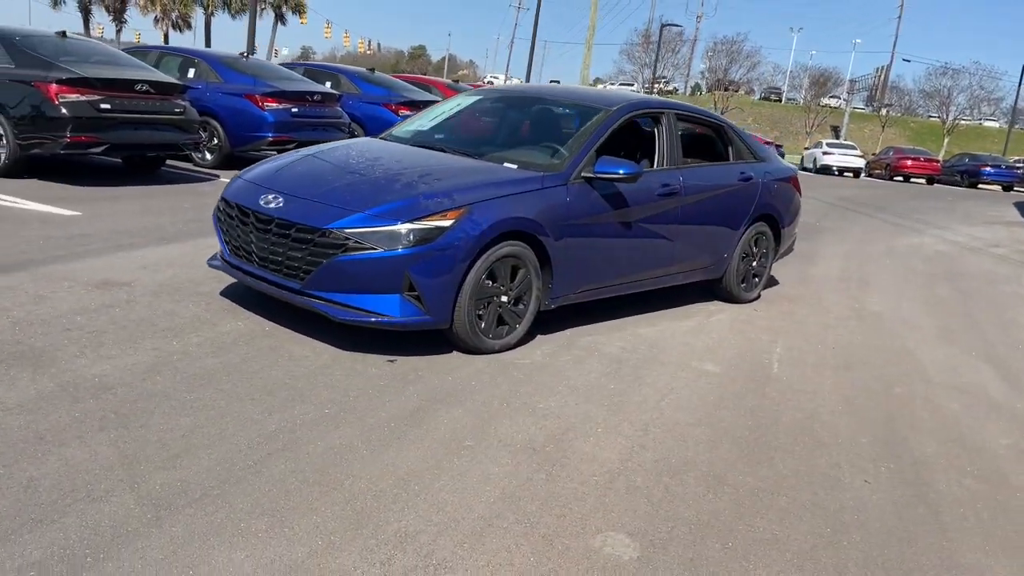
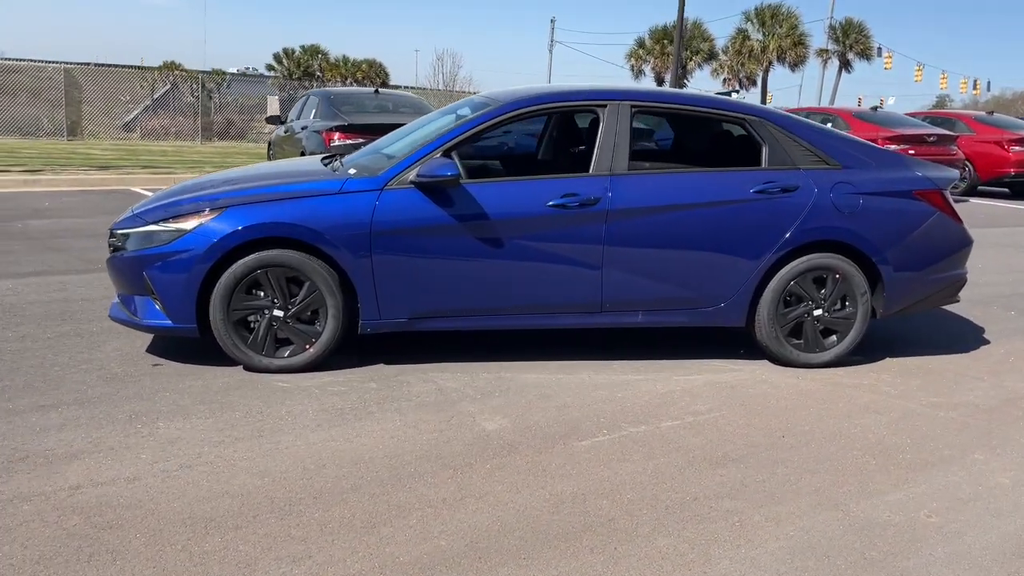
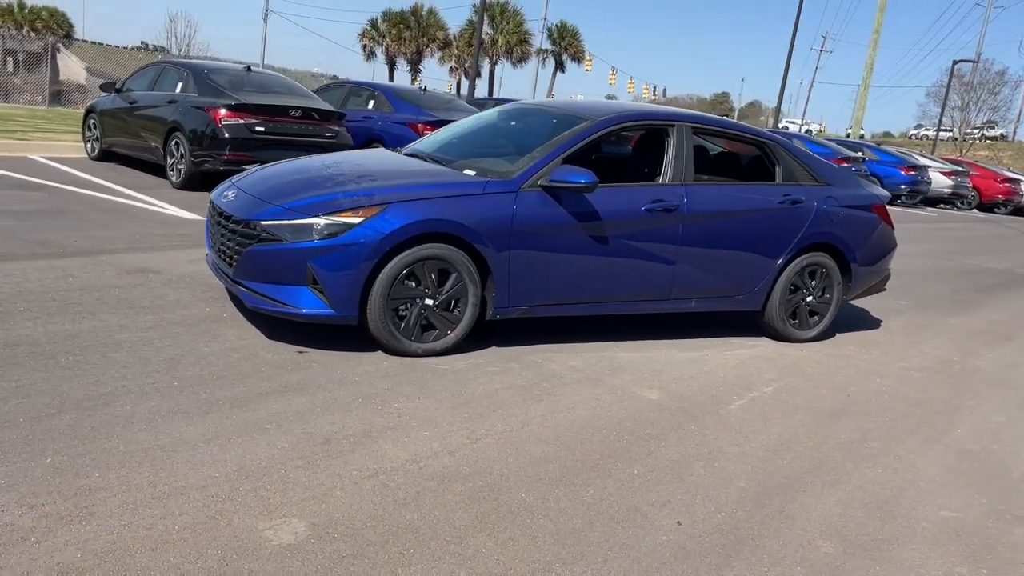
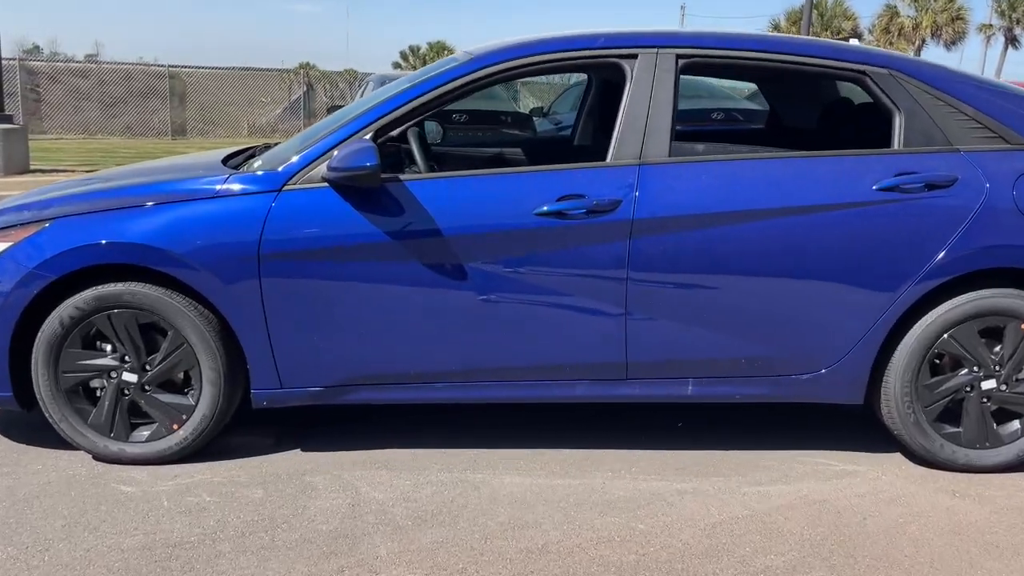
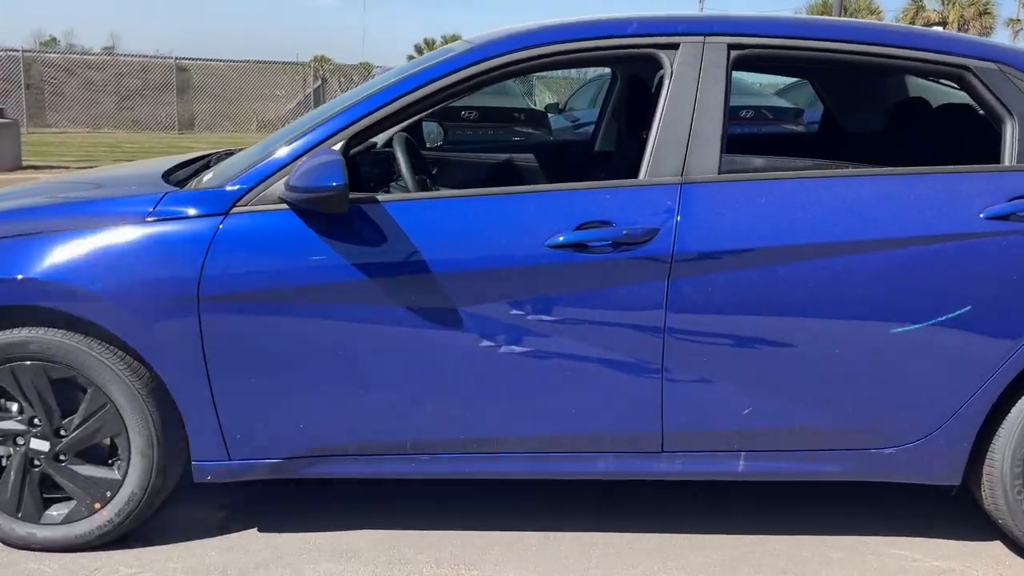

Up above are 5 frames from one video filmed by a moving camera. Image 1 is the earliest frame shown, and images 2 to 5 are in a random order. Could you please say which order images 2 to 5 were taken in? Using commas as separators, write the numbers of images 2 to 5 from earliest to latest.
3, 2, 4, 5
